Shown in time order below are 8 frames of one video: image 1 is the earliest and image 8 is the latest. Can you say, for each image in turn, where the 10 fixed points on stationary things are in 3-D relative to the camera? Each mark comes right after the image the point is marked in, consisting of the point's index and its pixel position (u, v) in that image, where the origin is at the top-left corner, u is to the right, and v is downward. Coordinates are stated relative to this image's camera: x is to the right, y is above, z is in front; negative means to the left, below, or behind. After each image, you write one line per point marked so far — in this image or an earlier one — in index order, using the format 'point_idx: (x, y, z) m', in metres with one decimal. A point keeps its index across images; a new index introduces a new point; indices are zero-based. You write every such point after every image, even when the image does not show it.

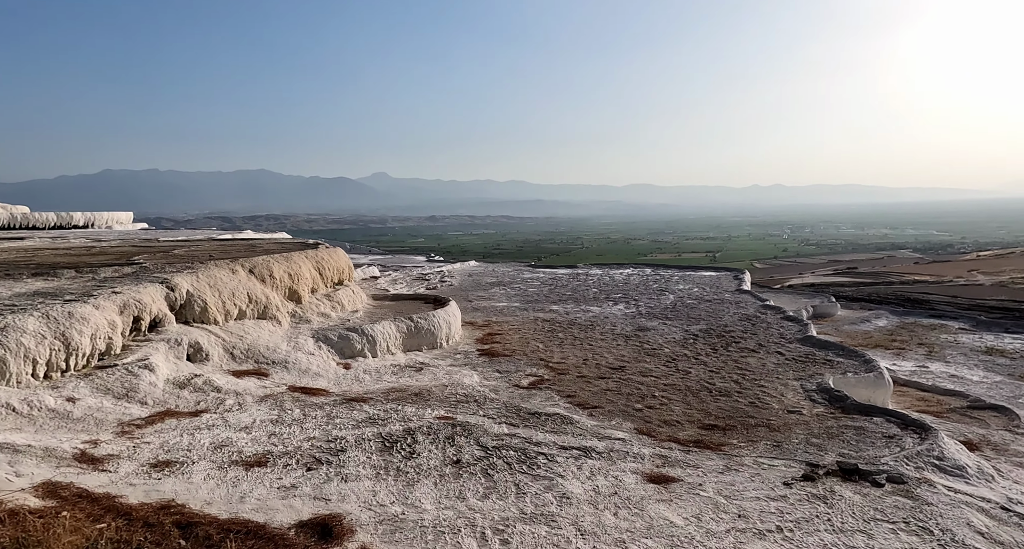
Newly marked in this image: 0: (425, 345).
0: (-2.1, -1.8, +16.8) m
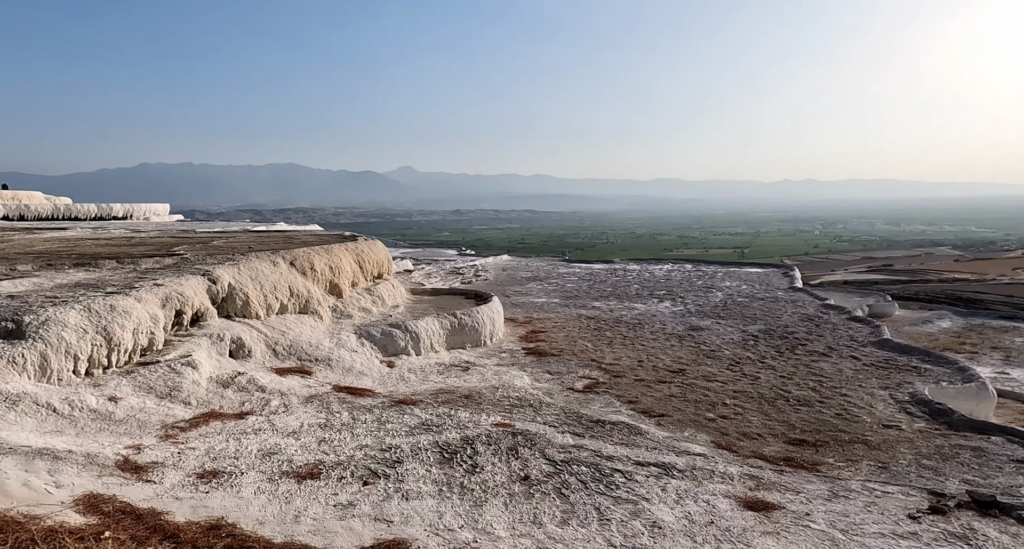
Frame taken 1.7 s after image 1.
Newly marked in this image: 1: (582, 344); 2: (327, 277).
0: (-1.0, -1.6, +16.3) m
1: (+1.7, -1.7, +16.2) m
2: (-4.5, 0.0, +16.6) m
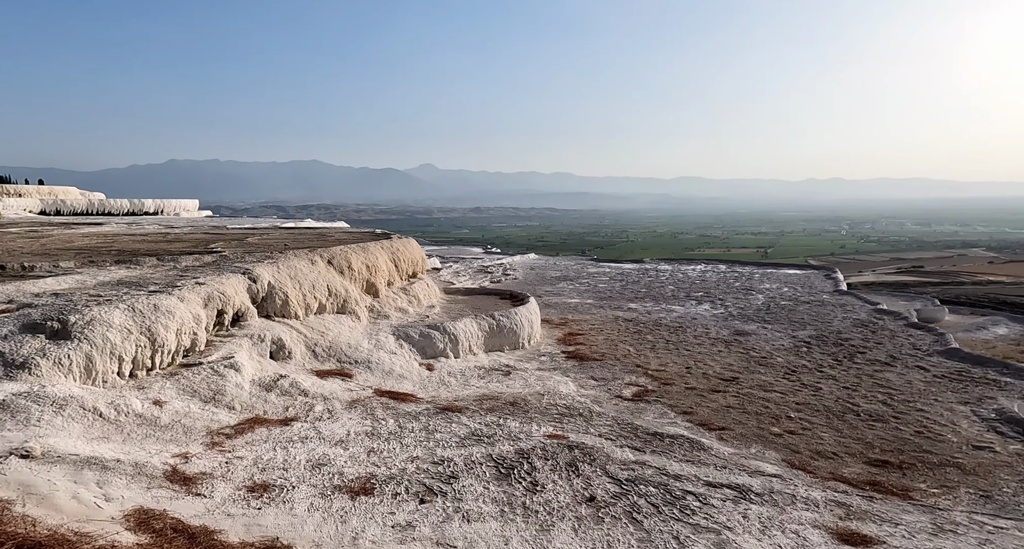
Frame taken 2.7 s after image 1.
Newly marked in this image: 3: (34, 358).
0: (-0.1, -1.7, +16.0) m
1: (+2.6, -1.7, +15.8) m
2: (-3.5, 0.0, +16.5) m
3: (-4.8, -0.8, +7.1) m
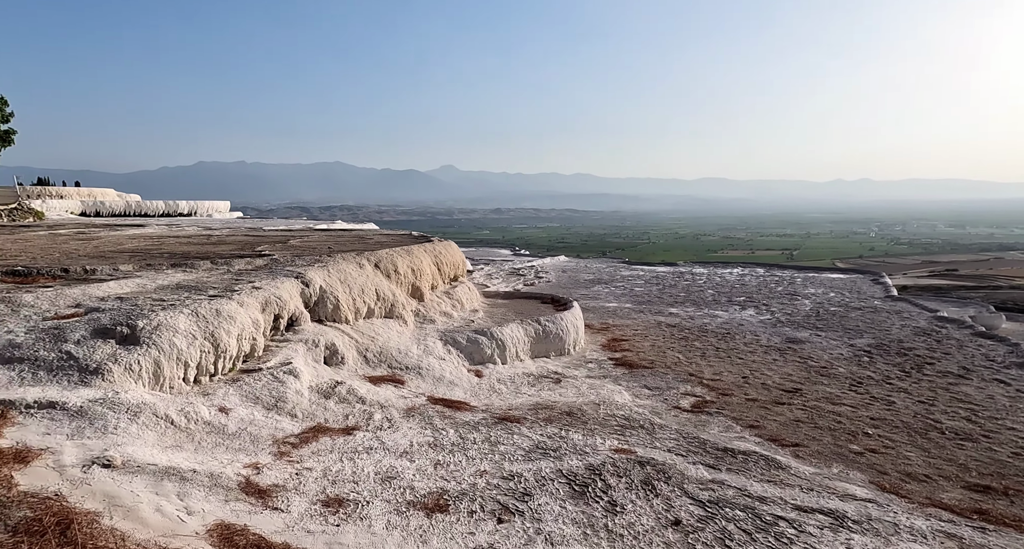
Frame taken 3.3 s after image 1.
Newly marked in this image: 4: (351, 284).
0: (+0.9, -1.8, +15.8) m
1: (+3.7, -1.8, +15.5) m
2: (-2.4, -0.1, +16.4) m
3: (-4.1, -0.9, +7.1) m
4: (-3.1, -0.2, +13.4) m
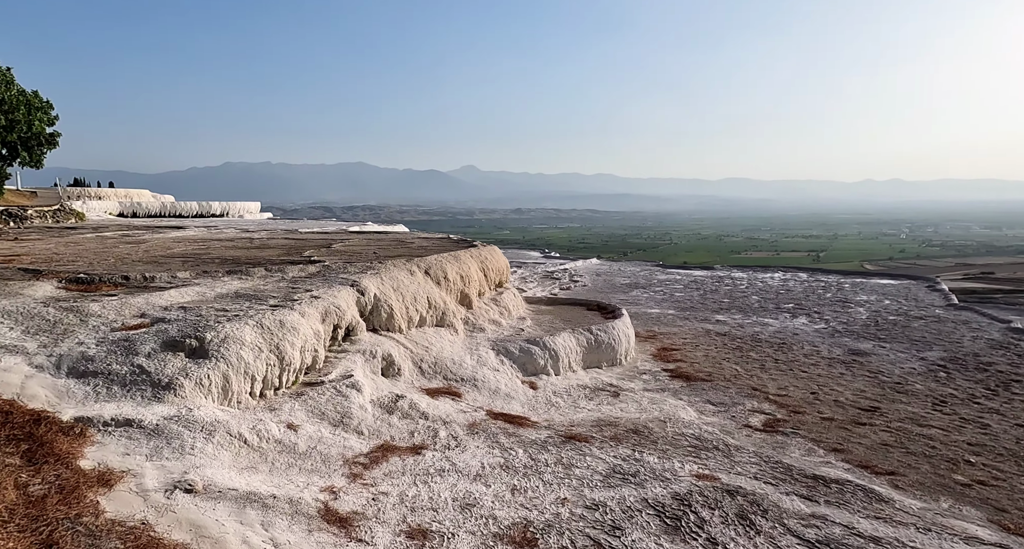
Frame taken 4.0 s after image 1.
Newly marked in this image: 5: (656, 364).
0: (+2.1, -2.0, +15.4) m
1: (+4.8, -2.0, +15.0) m
2: (-1.2, -0.3, +16.2) m
3: (-3.4, -1.1, +6.9) m
4: (-2.1, -0.3, +13.2) m
5: (+3.4, -2.1, +16.3) m
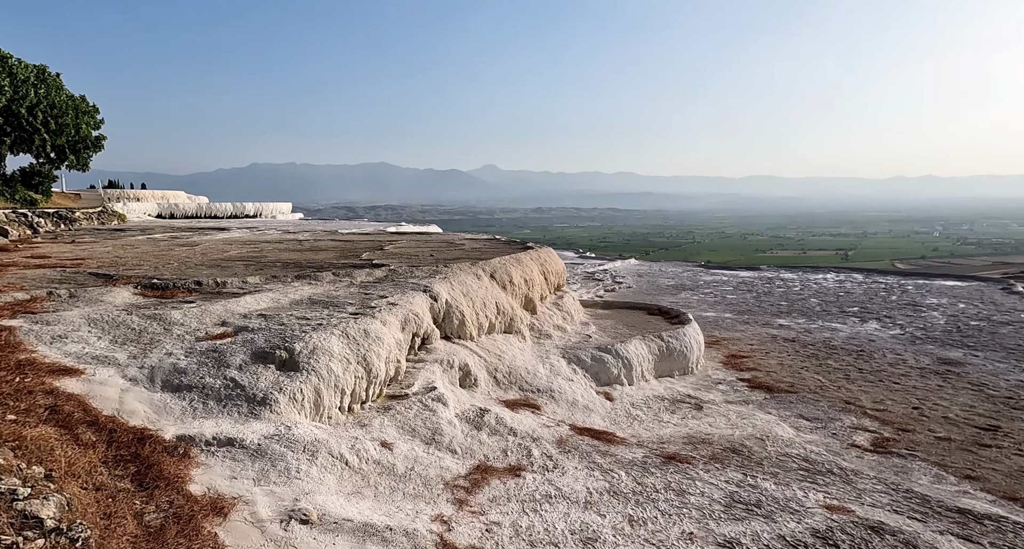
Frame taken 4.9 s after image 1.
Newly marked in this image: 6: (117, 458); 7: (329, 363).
0: (+3.6, -2.1, +14.8) m
1: (+6.2, -2.1, +14.2) m
2: (+0.3, -0.4, +15.7) m
3: (-2.3, -1.2, +6.6) m
4: (-0.7, -0.4, +12.8) m
5: (+4.9, -2.2, +15.6) m
6: (-2.9, -1.4, +5.0) m
7: (-1.9, -1.0, +7.2) m
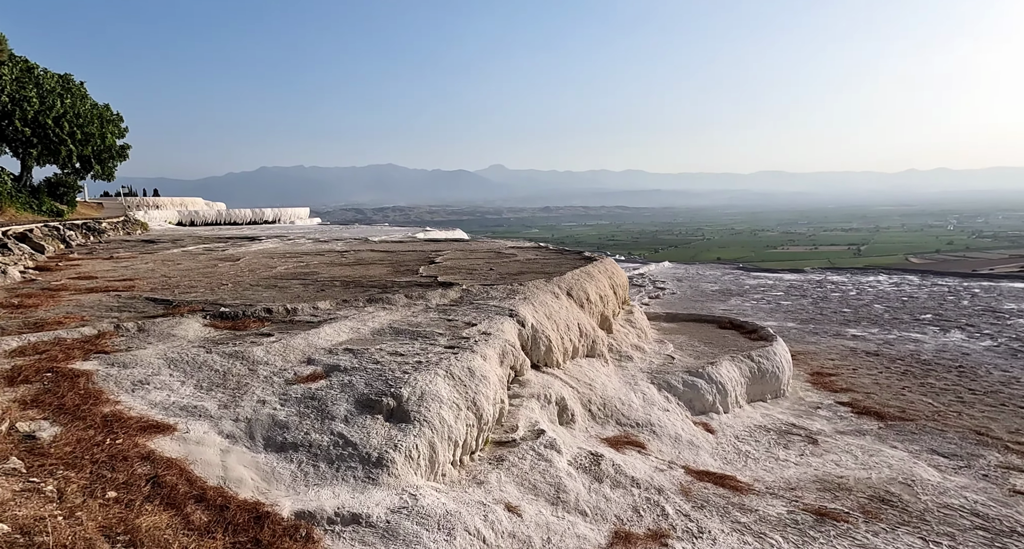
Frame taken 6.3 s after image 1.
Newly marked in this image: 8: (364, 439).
0: (+5.2, -2.4, +13.7) m
1: (+7.8, -2.4, +13.1) m
2: (+1.9, -0.8, +14.8) m
3: (-1.1, -1.5, +5.8) m
4: (+0.8, -0.8, +12.0) m
5: (+6.6, -2.5, +14.5) m
6: (-1.7, -1.7, +4.3) m
7: (-0.7, -1.3, +6.4) m
8: (-1.3, -1.4, +5.9) m
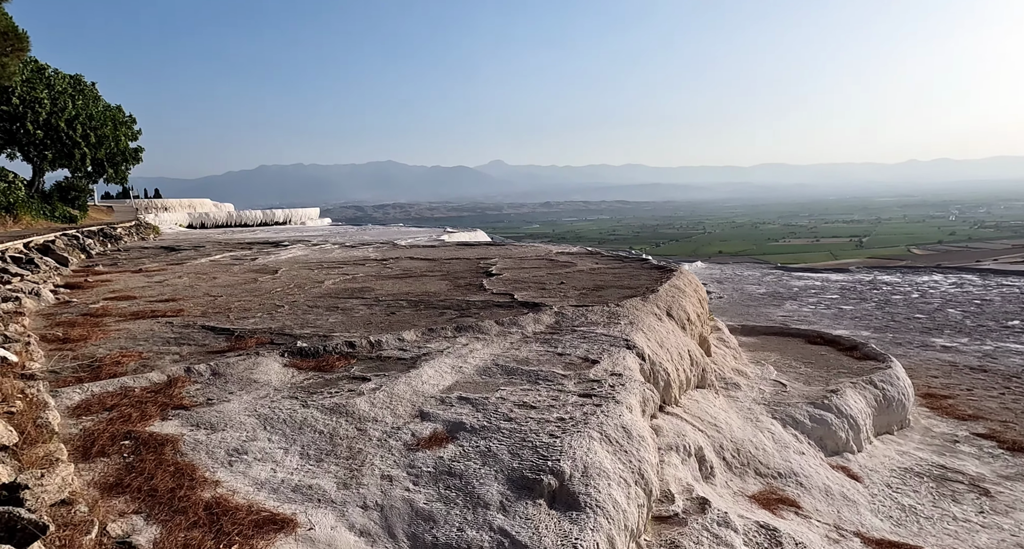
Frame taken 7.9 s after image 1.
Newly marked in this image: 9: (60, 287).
0: (+6.9, -2.7, +12.3) m
1: (+9.5, -2.7, +11.5) m
2: (+3.6, -1.1, +13.5) m
3: (+0.4, -1.9, +4.6) m
4: (+2.4, -1.2, +10.6) m
5: (+8.3, -2.8, +13.0) m
6: (-0.3, -2.1, +3.0) m
7: (+0.8, -1.7, +5.1) m
8: (+0.1, -1.8, +4.6) m
9: (-10.6, -0.3, +16.5) m
